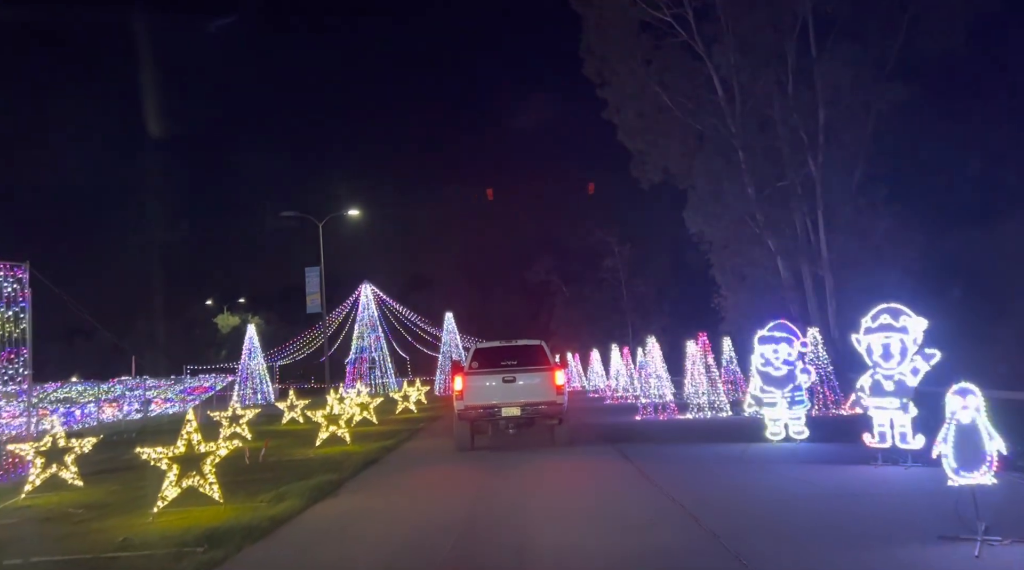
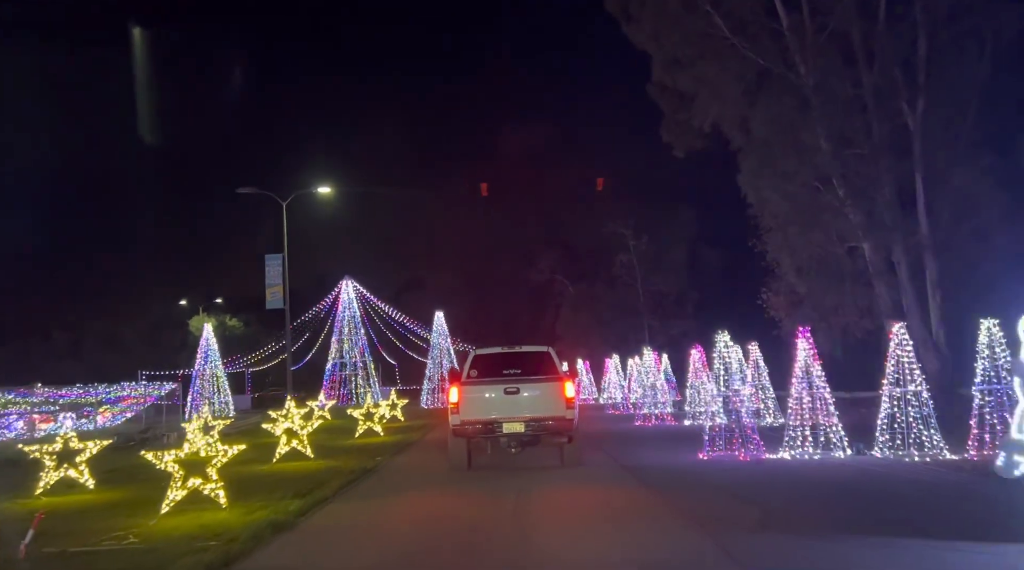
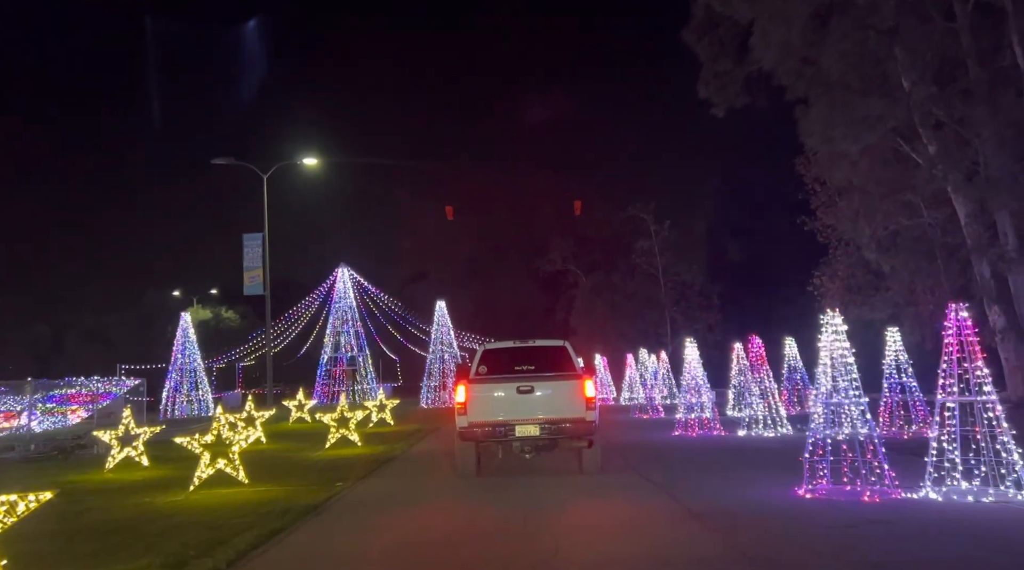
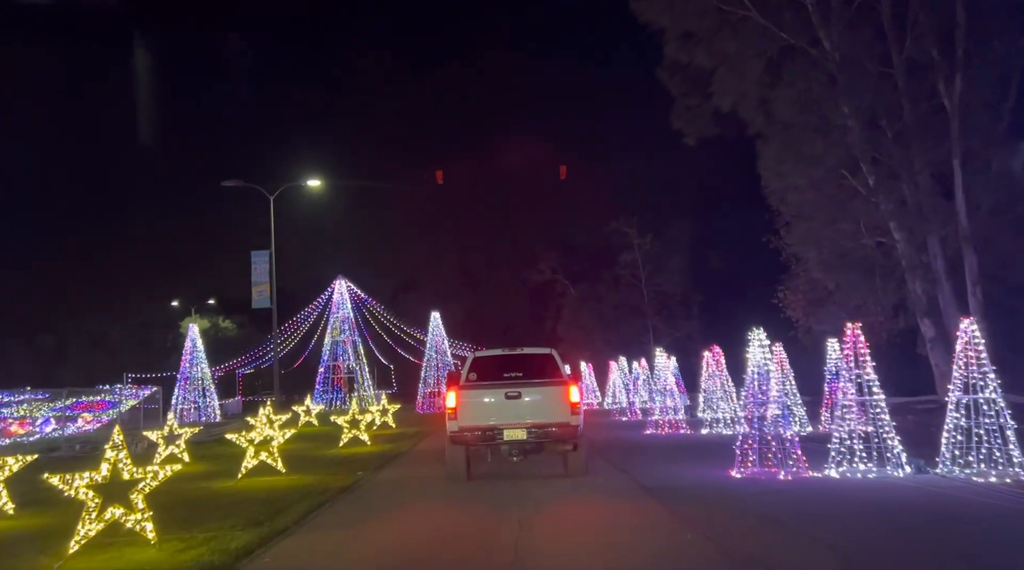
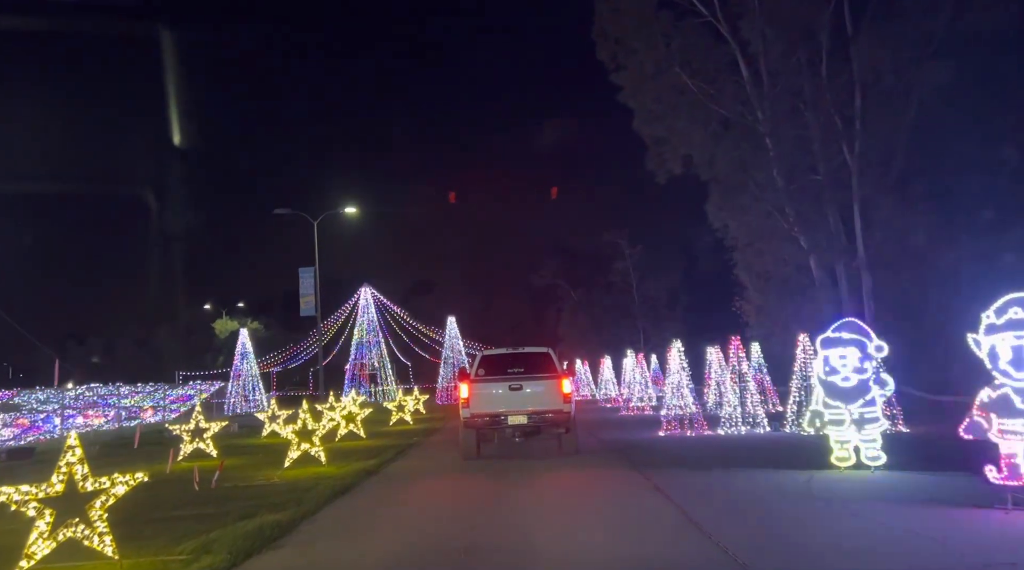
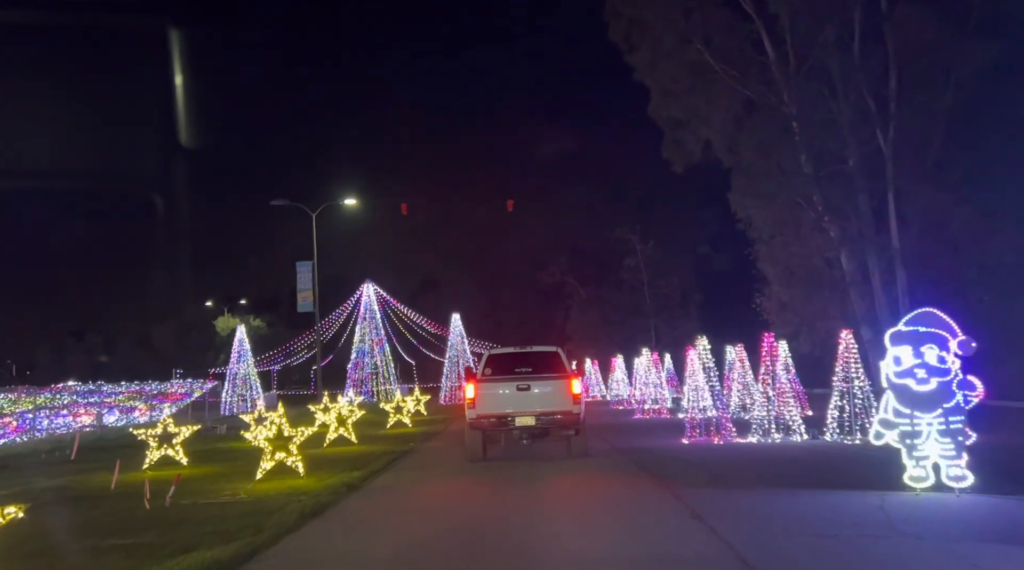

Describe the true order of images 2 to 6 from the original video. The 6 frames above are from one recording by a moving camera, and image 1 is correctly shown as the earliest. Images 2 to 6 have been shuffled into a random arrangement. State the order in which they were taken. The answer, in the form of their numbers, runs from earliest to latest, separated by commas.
5, 6, 2, 4, 3
